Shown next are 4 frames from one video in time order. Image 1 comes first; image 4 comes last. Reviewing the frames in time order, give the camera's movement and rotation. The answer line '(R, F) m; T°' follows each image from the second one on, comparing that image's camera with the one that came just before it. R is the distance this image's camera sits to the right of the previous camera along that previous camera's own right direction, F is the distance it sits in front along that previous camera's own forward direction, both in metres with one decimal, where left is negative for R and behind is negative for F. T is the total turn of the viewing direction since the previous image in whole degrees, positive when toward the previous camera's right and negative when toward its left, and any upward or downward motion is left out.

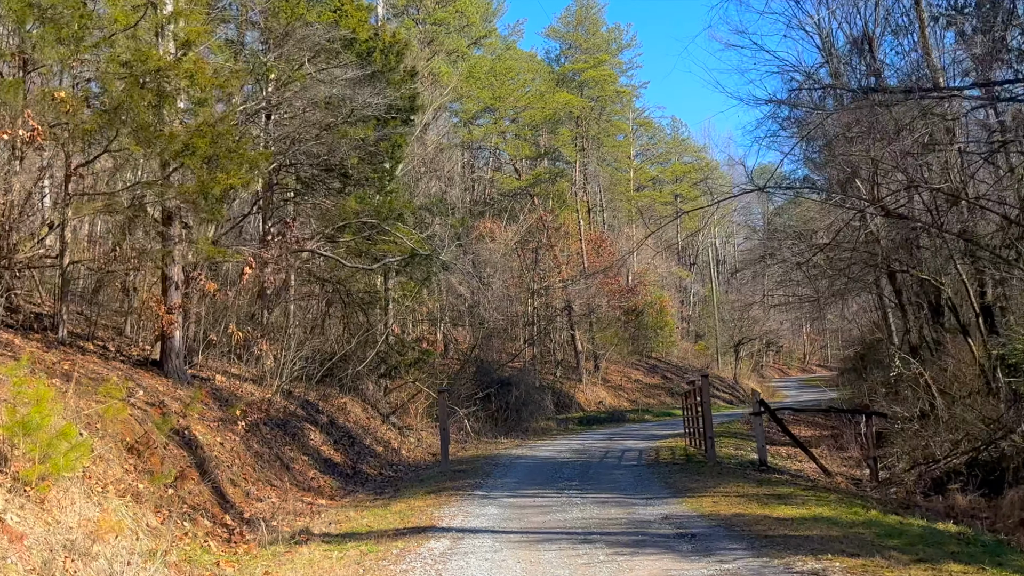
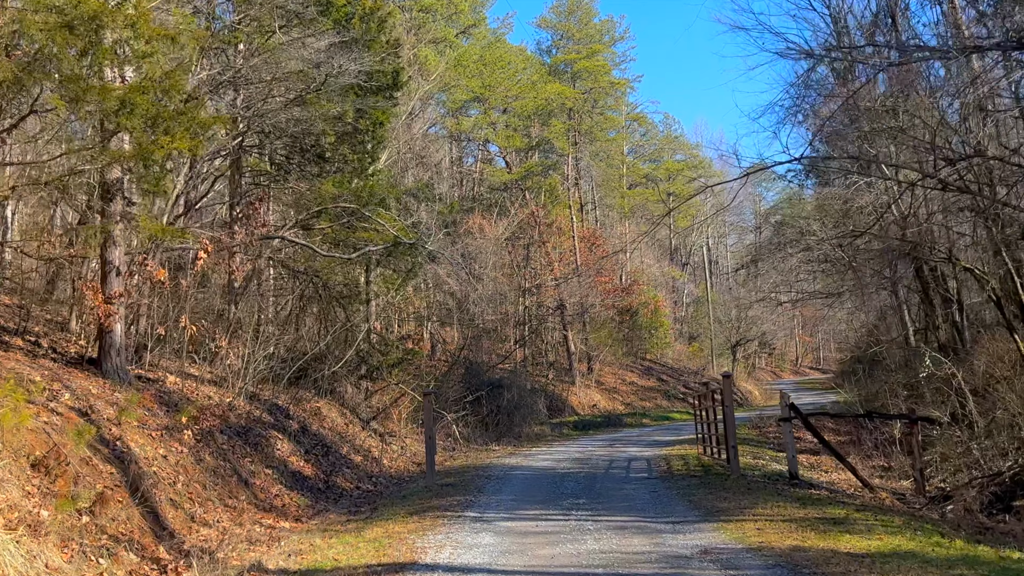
(-0.1, +1.6) m; +1°
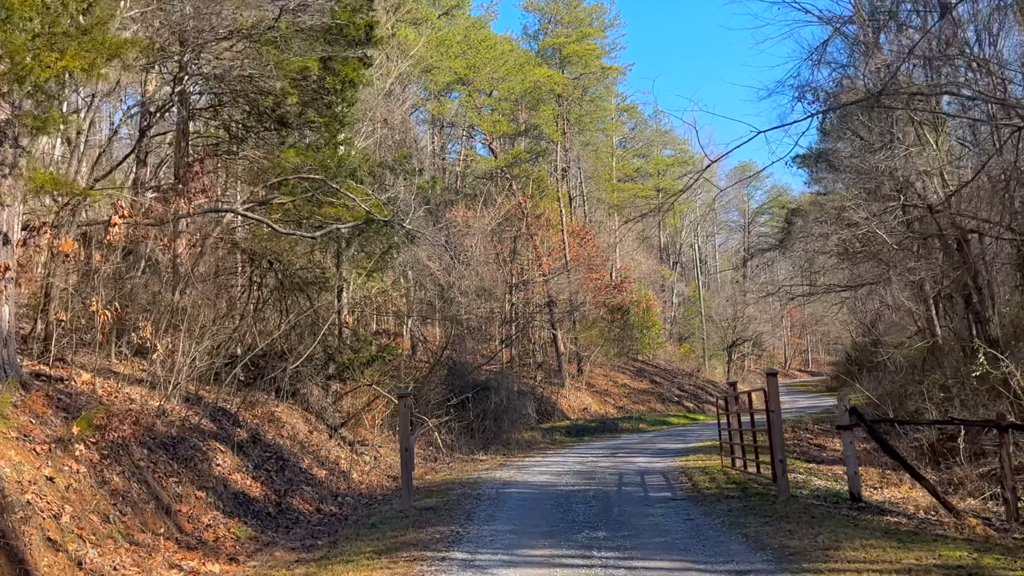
(-0.1, +2.1) m; +1°
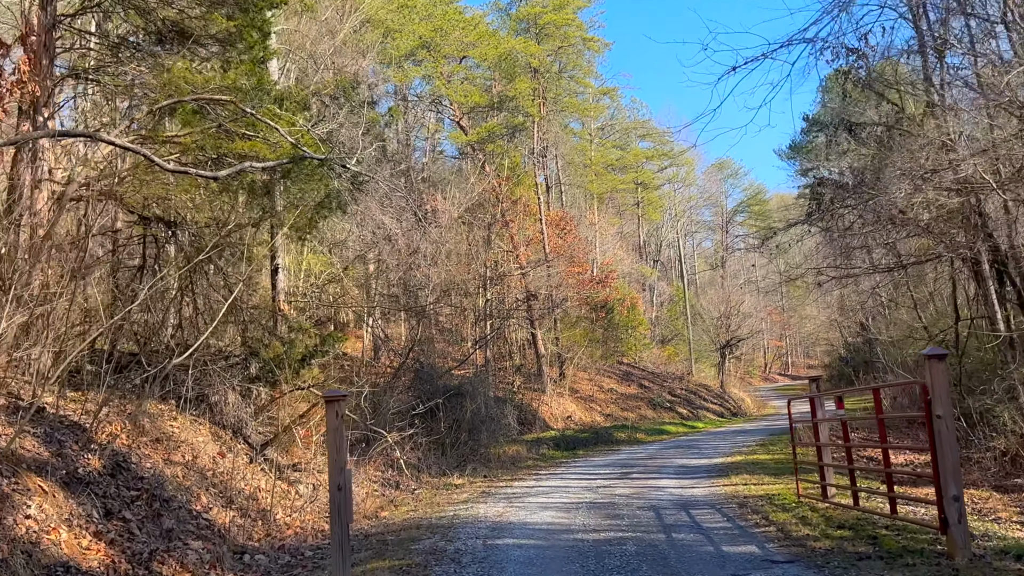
(-0.1, +3.5) m; +1°
